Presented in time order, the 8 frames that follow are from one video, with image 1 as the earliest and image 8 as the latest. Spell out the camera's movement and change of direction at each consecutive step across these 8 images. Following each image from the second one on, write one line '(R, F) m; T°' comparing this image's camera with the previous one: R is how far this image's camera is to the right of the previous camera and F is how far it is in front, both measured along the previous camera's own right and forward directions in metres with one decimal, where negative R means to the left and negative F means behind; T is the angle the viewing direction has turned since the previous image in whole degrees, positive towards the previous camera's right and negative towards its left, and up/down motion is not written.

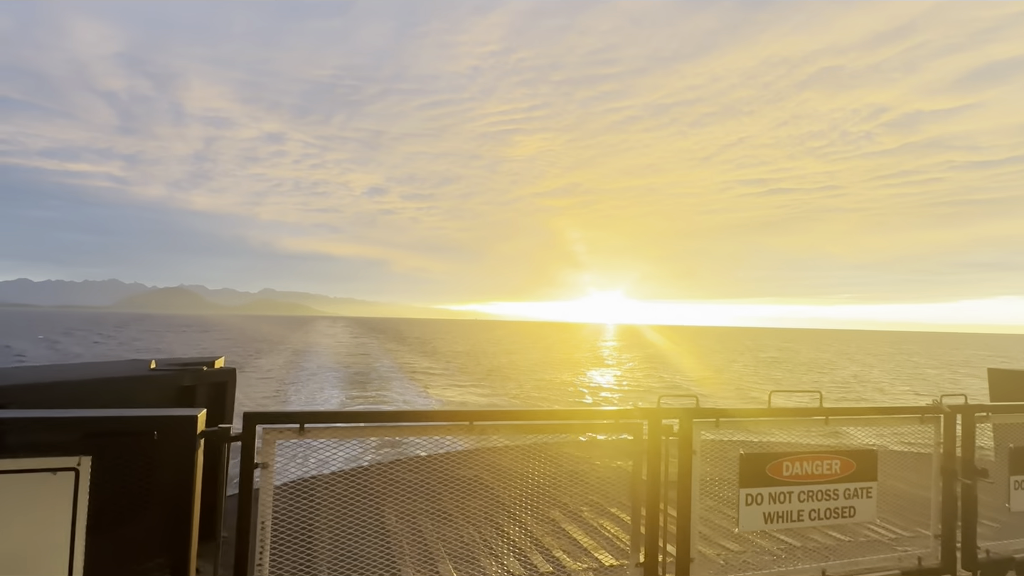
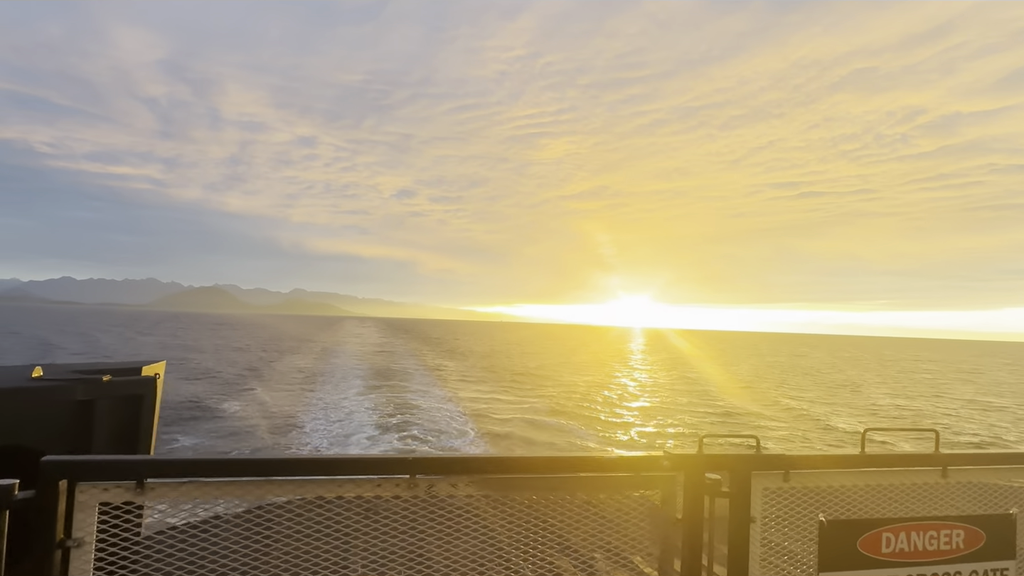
(+1.0, -2.2) m; -3°
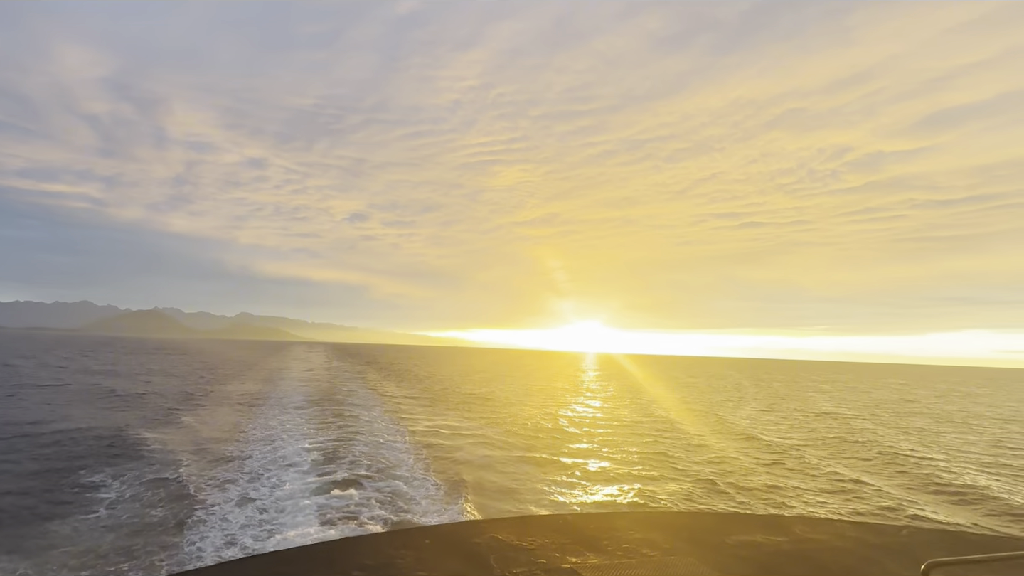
(+1.2, -3.1) m; +4°
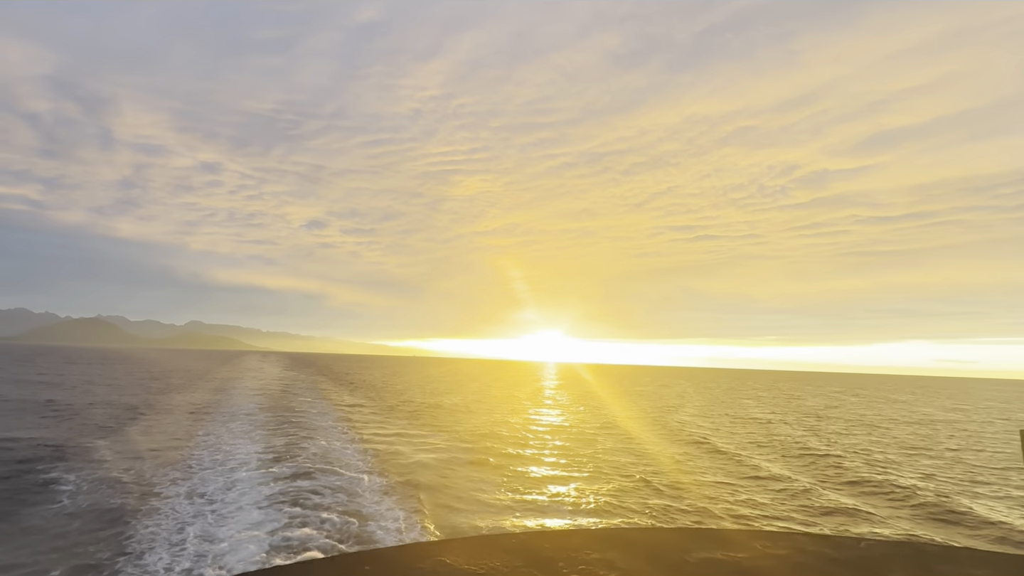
(+0.5, -1.2) m; +4°
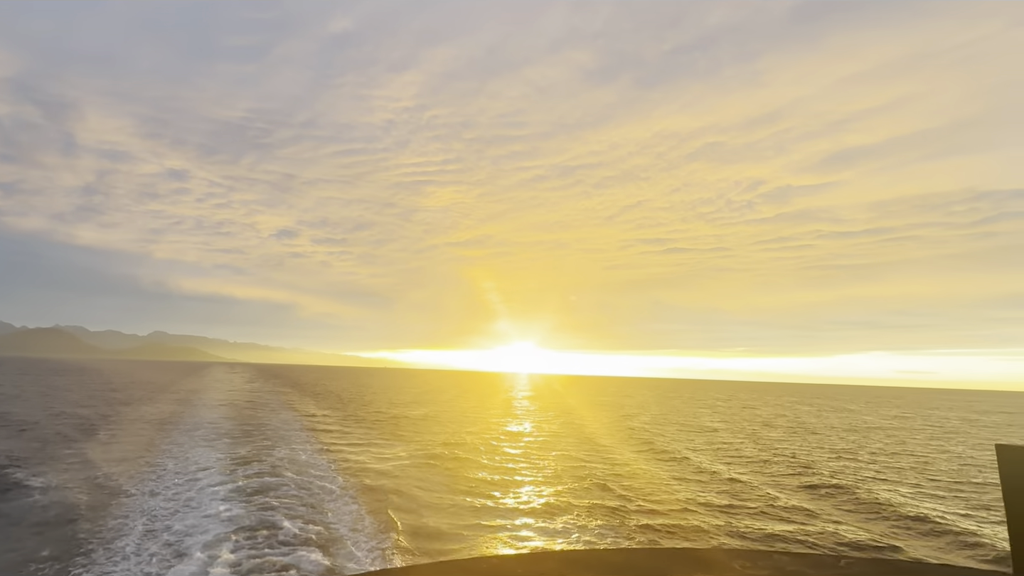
(+0.5, -1.0) m; +3°
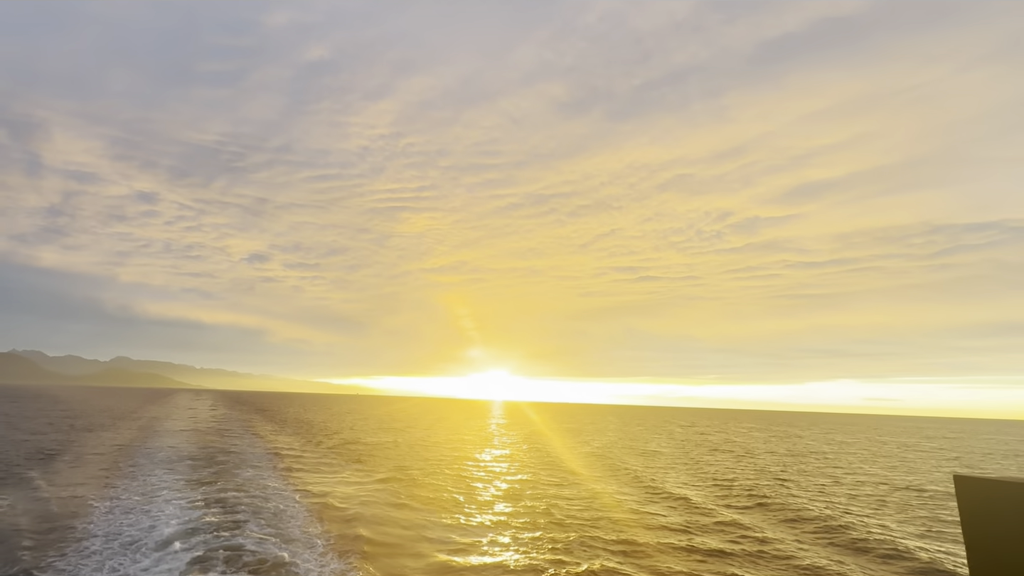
(+0.8, -1.3) m; +2°
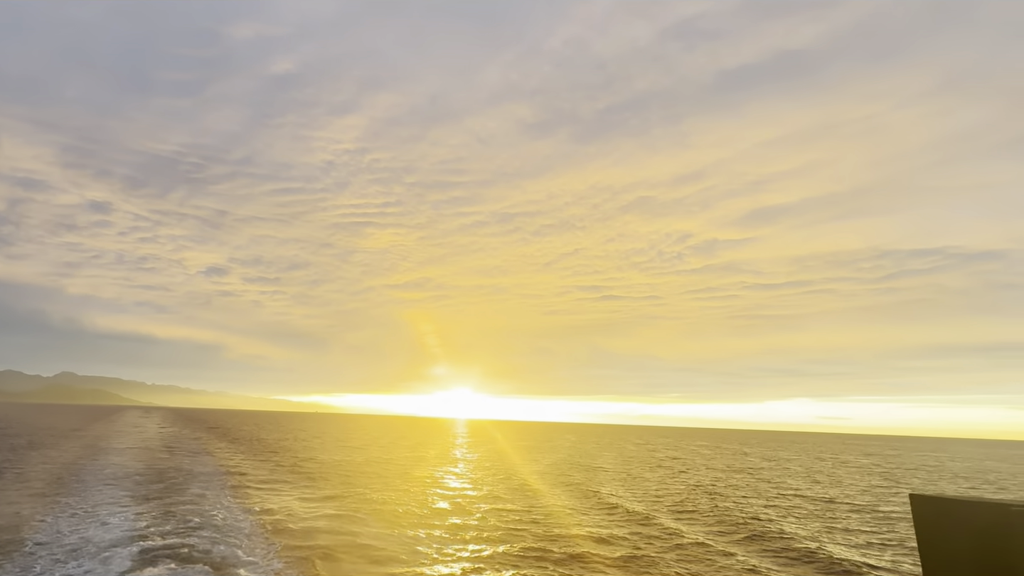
(+0.5, -0.8) m; +3°
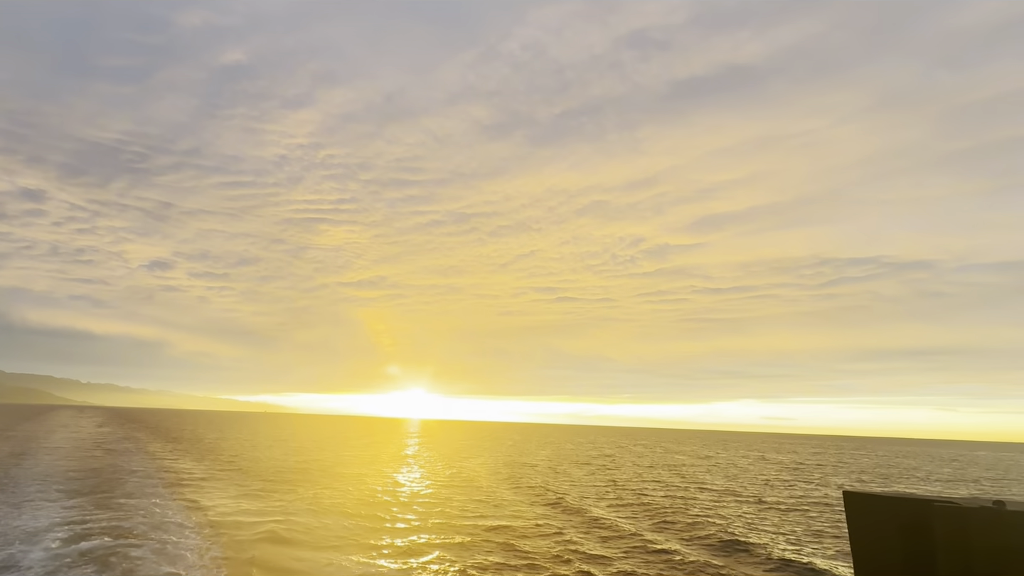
(+0.9, -1.3) m; +4°
